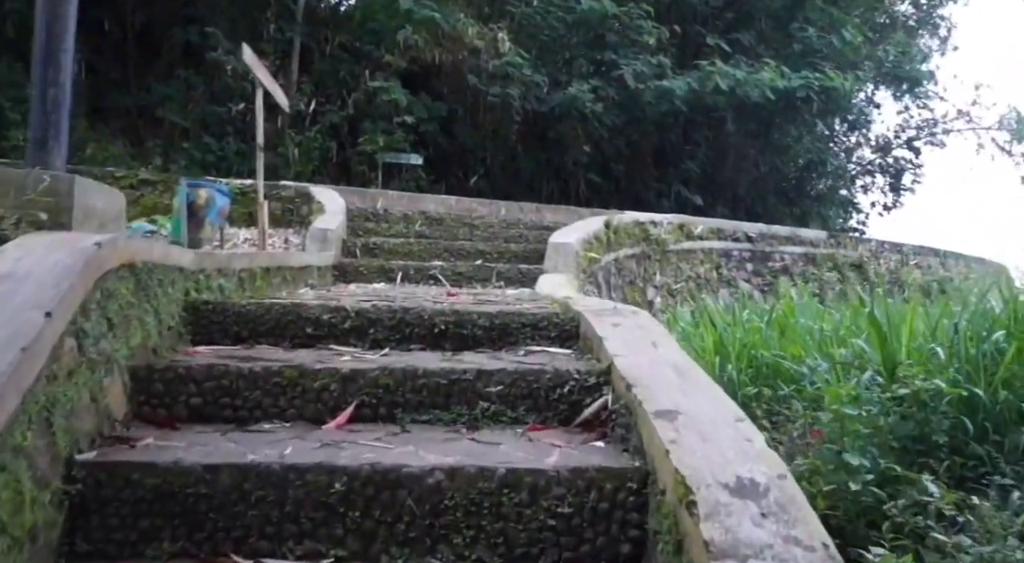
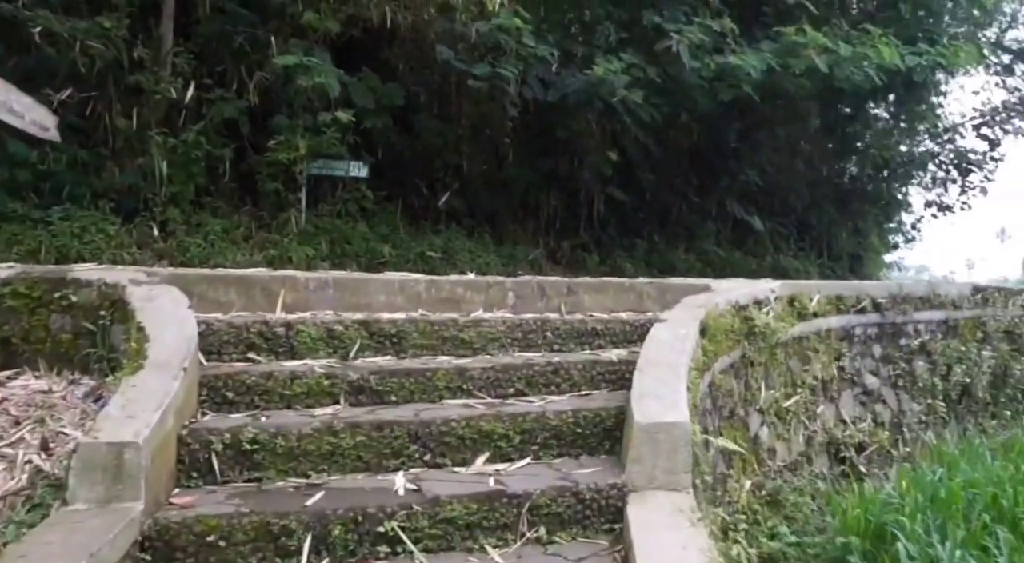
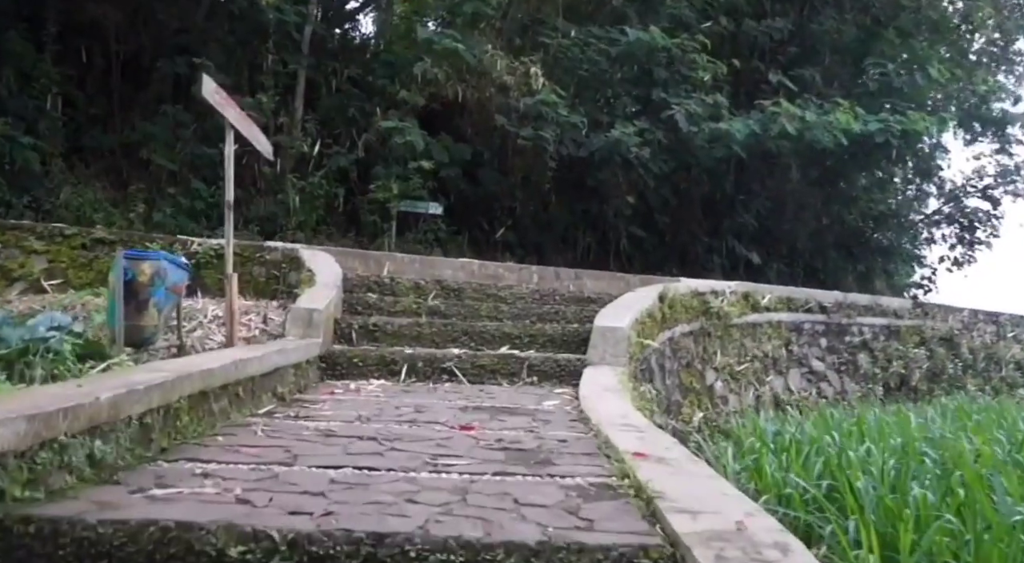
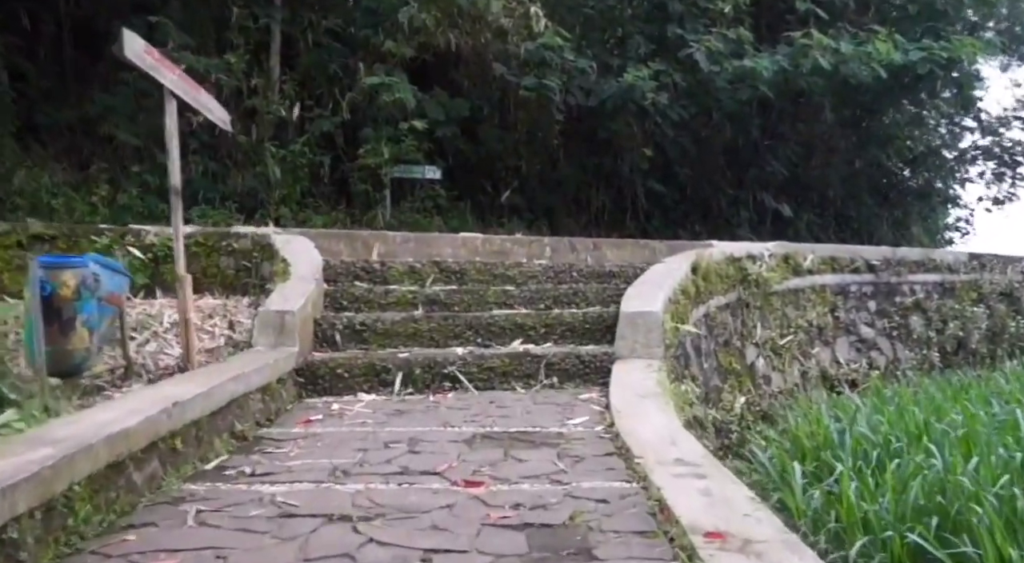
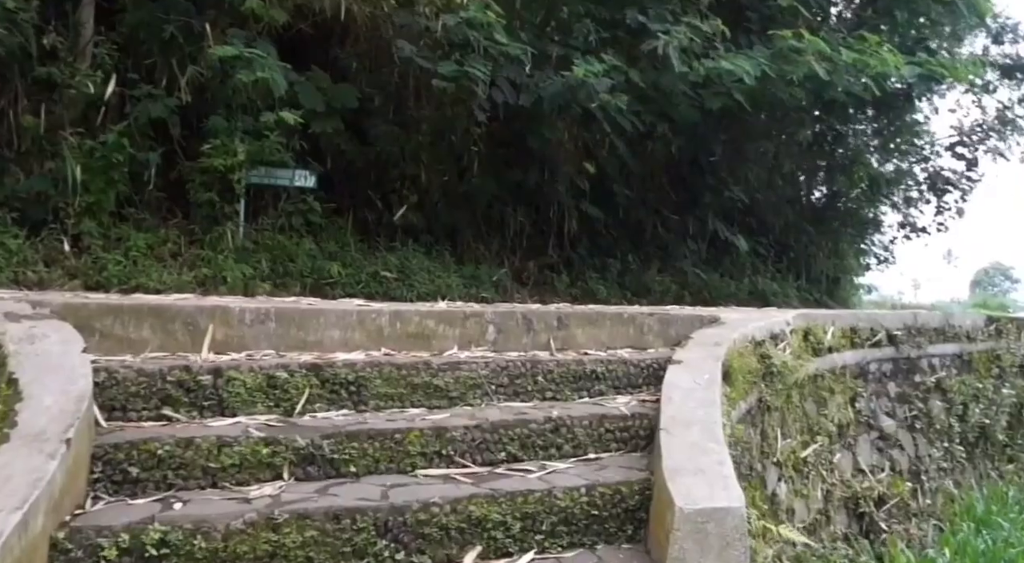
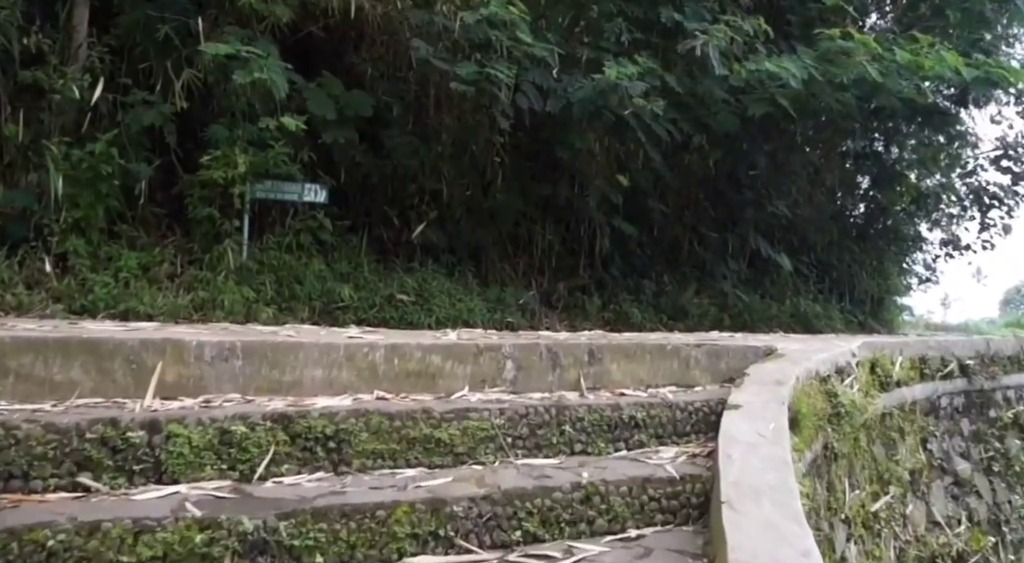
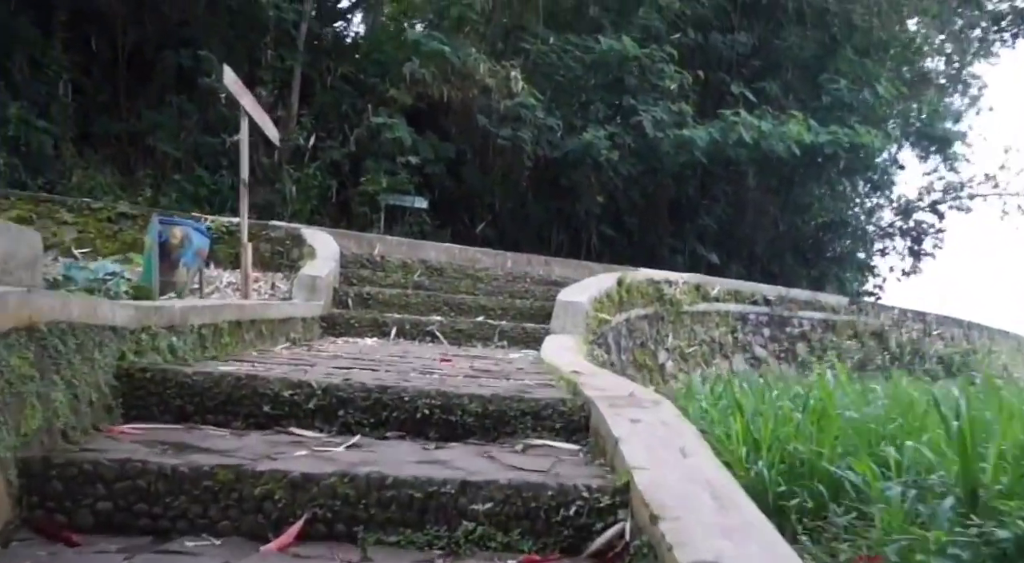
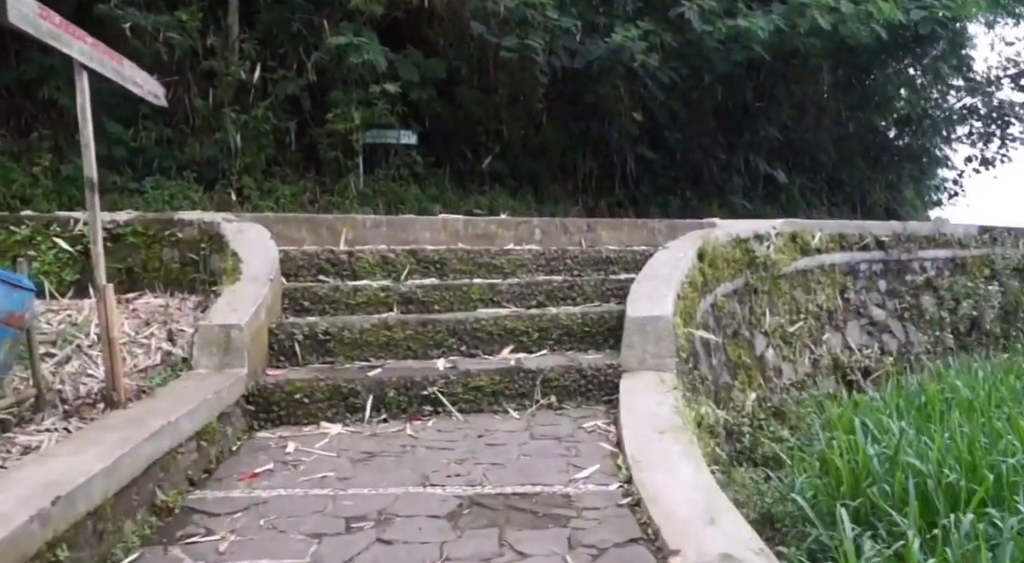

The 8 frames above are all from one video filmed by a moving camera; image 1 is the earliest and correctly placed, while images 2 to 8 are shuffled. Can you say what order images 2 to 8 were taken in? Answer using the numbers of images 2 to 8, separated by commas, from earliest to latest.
7, 3, 4, 8, 2, 5, 6
